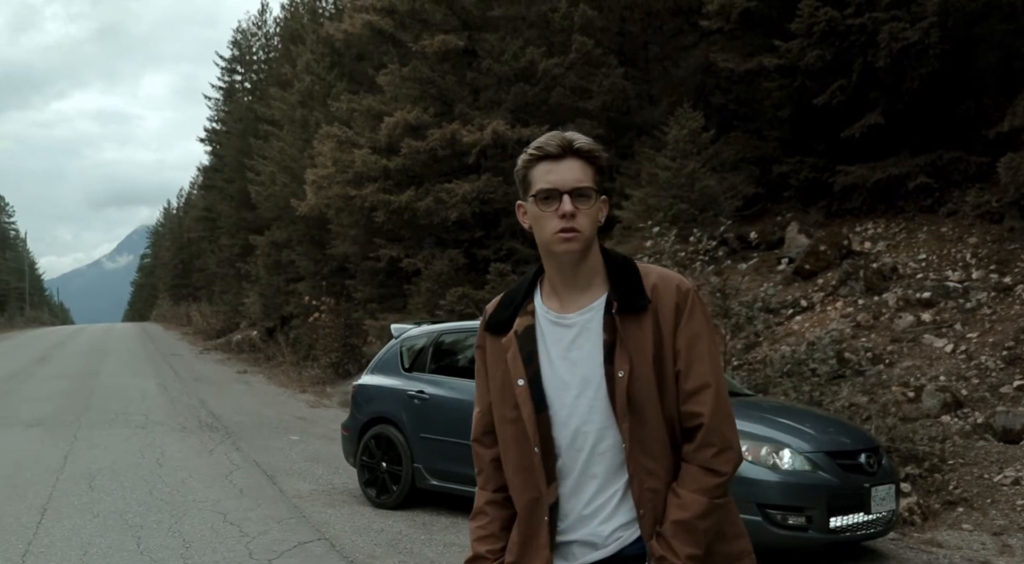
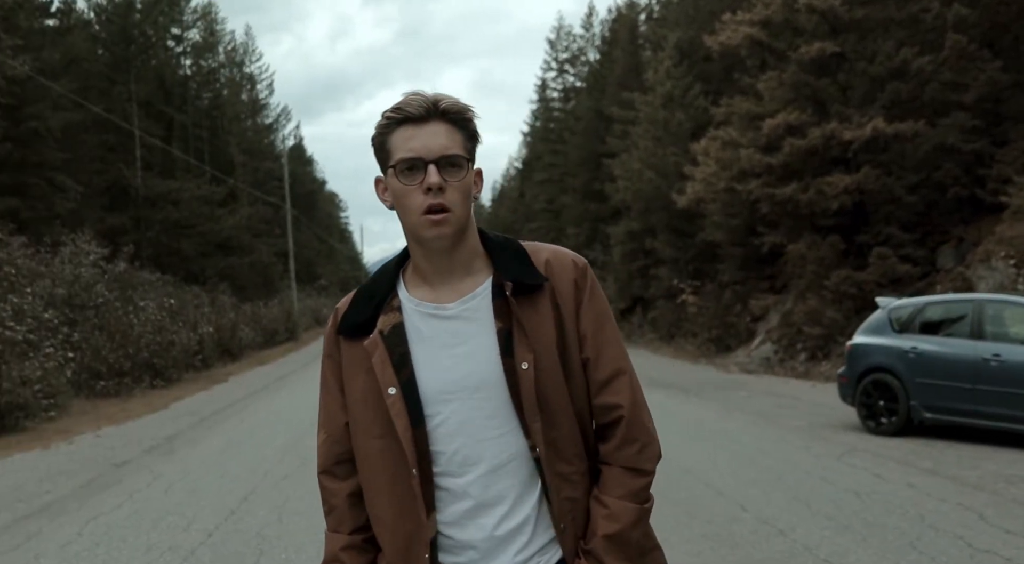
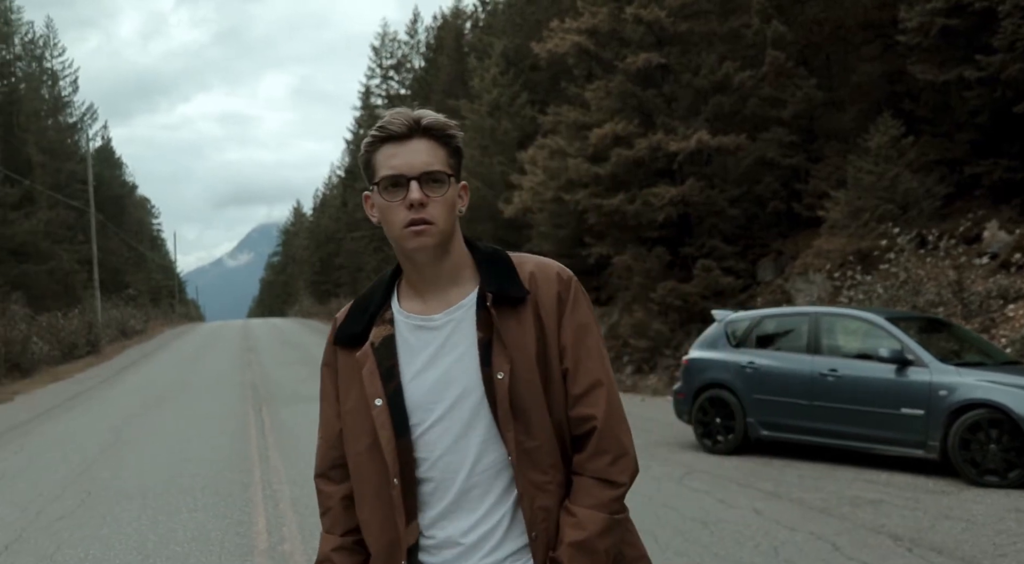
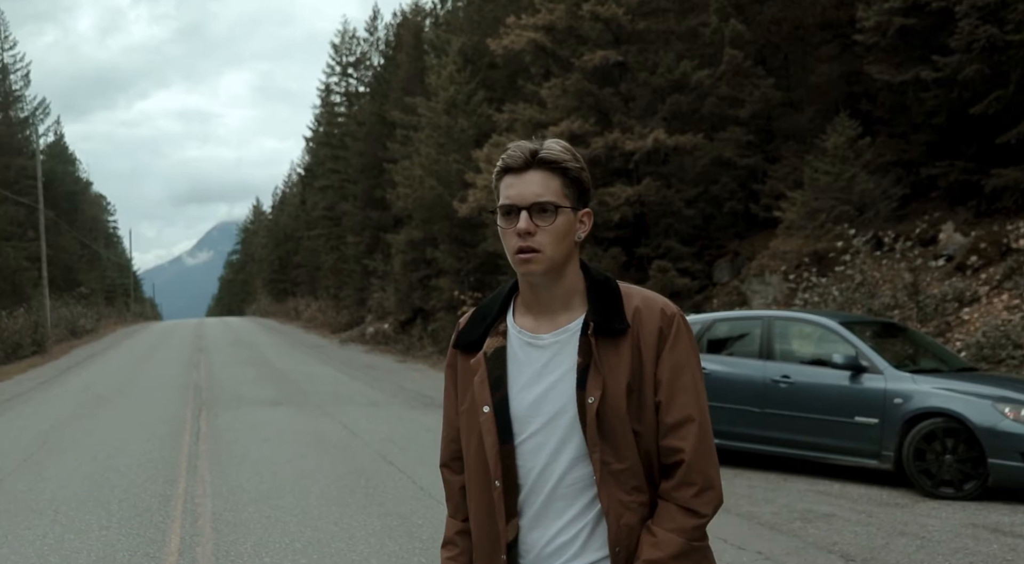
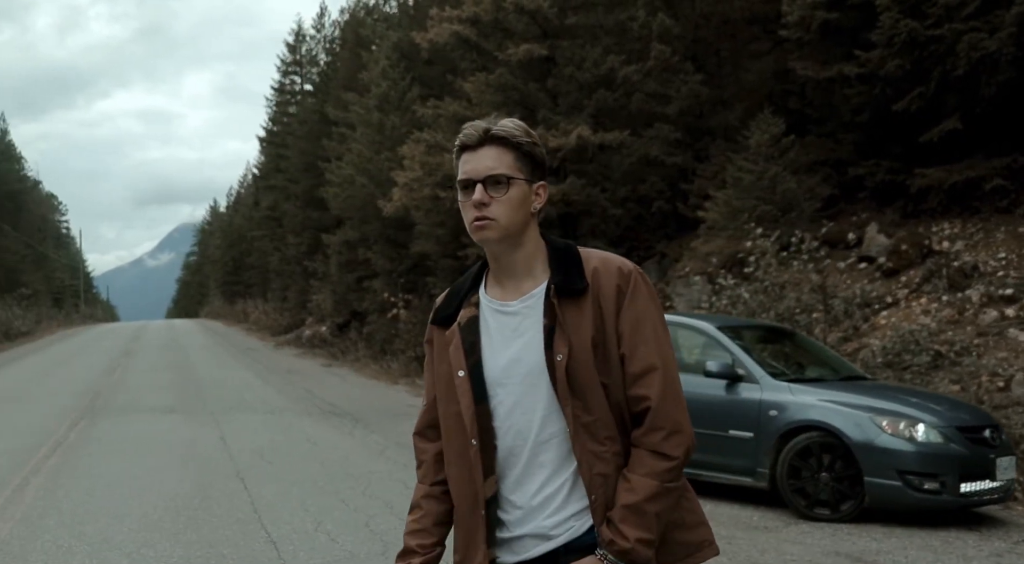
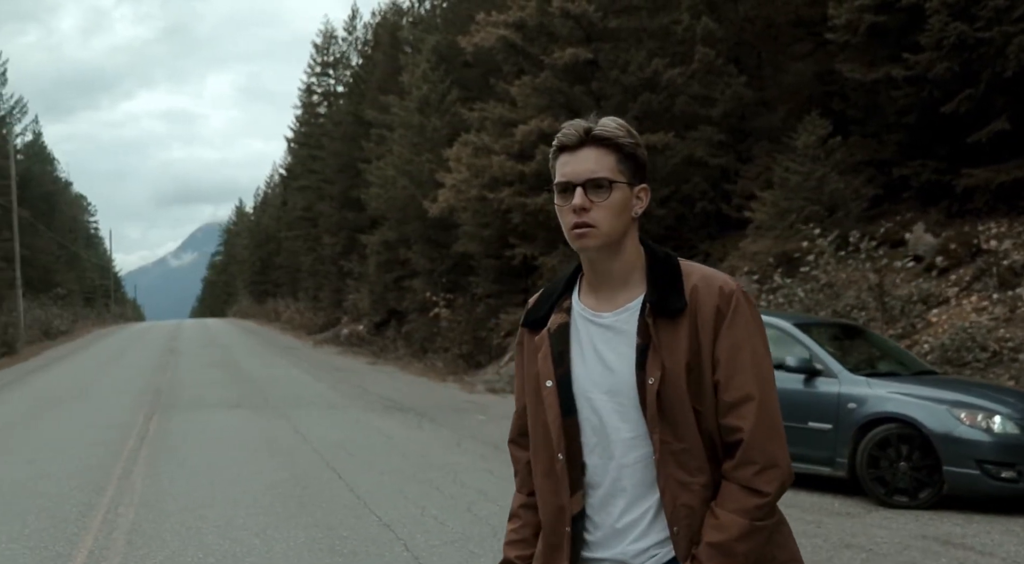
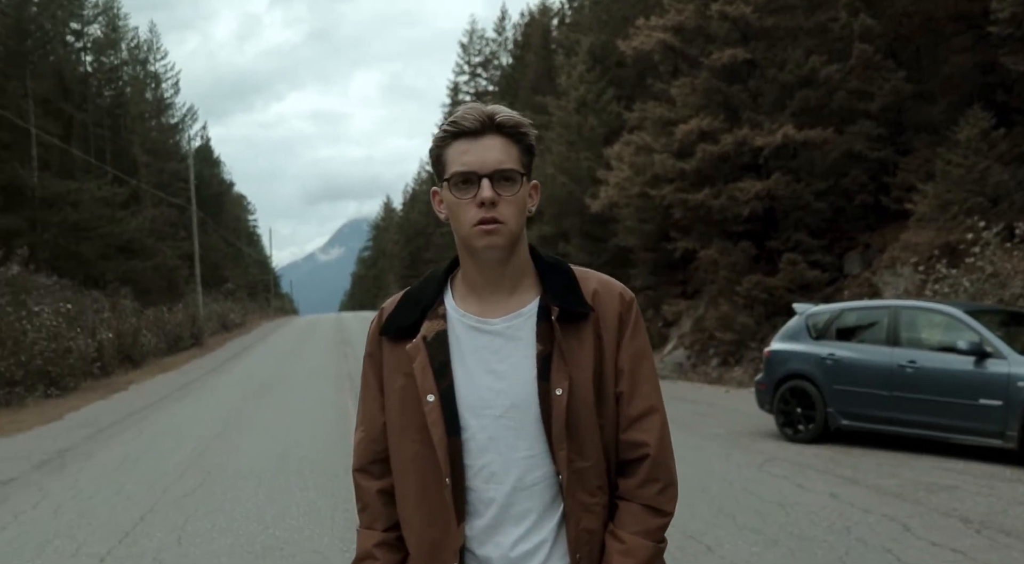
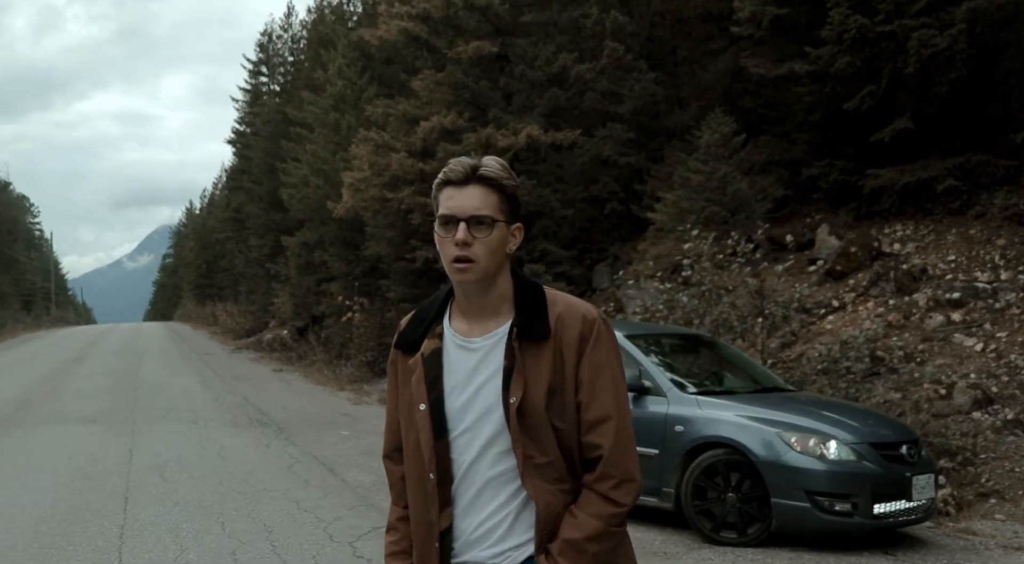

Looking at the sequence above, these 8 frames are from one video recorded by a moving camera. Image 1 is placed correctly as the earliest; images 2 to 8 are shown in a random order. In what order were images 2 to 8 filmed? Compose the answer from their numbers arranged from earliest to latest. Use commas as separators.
8, 5, 6, 4, 3, 7, 2
